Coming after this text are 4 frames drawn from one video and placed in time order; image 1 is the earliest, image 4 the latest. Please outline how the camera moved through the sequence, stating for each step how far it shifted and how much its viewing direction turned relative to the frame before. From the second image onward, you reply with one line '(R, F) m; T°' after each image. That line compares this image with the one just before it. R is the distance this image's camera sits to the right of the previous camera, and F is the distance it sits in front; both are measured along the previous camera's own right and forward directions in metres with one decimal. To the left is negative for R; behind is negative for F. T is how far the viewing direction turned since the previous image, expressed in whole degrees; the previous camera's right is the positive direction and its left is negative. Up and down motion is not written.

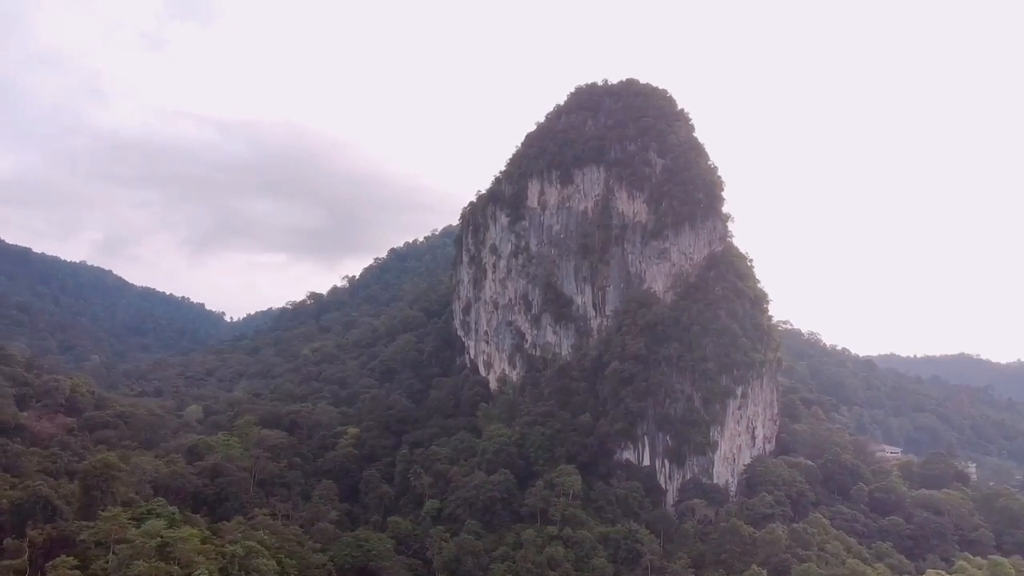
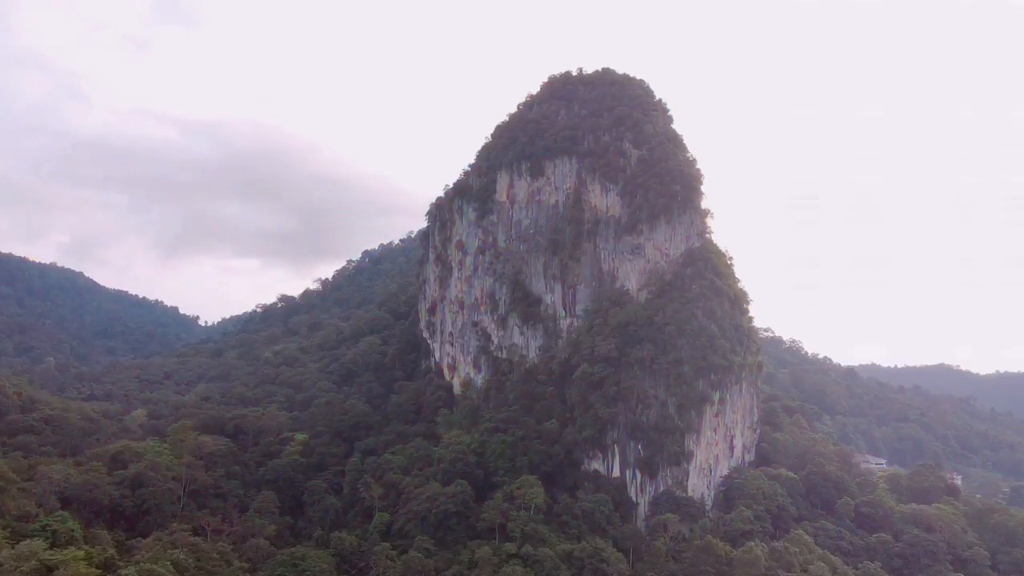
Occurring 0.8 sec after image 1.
(+0.9, +2.3) m; +1°
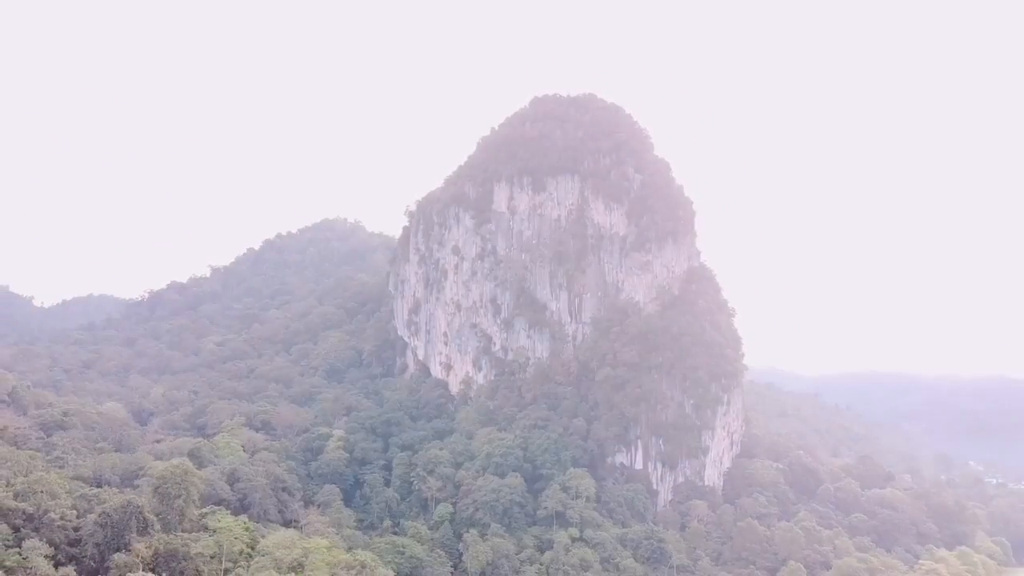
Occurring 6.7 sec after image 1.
(-8.6, -1.9) m; +12°
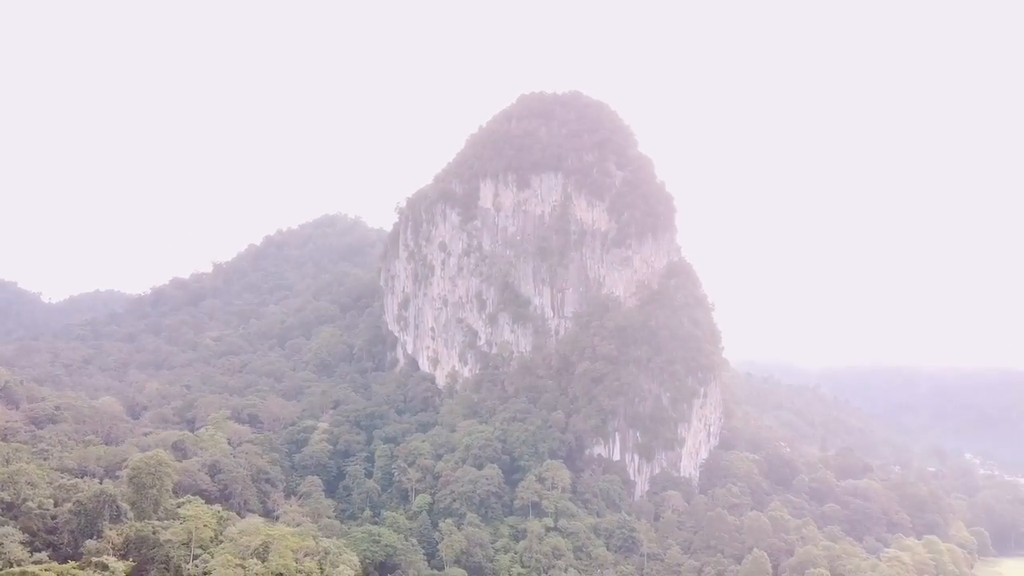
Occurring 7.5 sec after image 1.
(+1.3, -0.7) m; -1°
